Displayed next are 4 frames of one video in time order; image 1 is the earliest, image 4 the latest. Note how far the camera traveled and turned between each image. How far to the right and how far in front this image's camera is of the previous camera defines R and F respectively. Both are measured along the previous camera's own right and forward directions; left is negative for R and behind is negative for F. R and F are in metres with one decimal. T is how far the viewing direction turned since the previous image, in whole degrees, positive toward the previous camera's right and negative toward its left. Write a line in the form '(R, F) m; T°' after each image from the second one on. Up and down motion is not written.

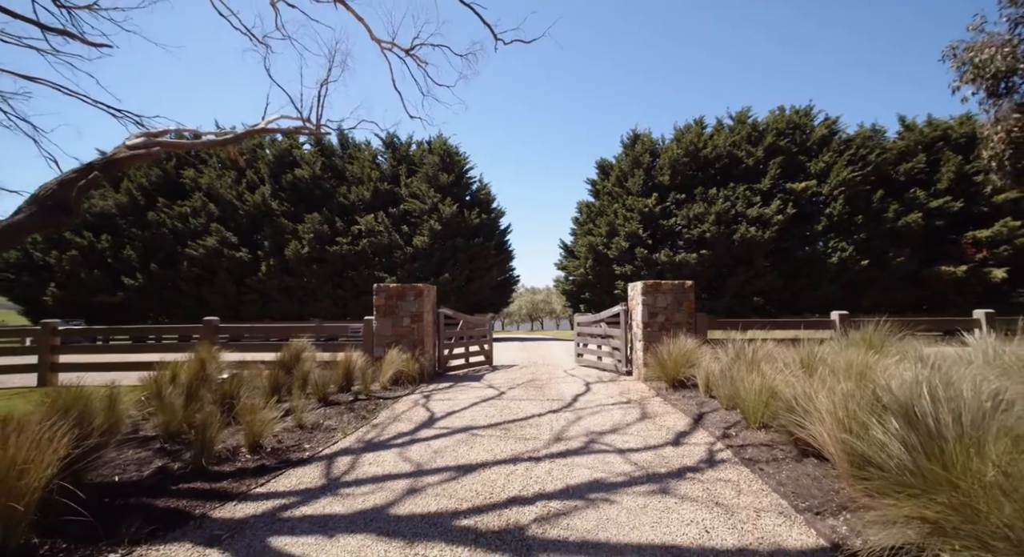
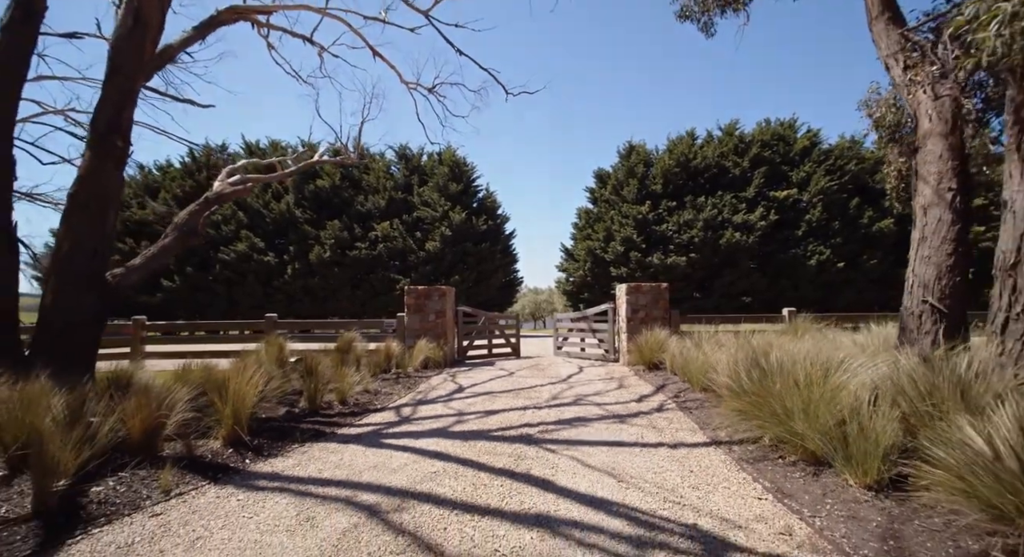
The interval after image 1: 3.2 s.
(-0.1, -2.0) m; 0°
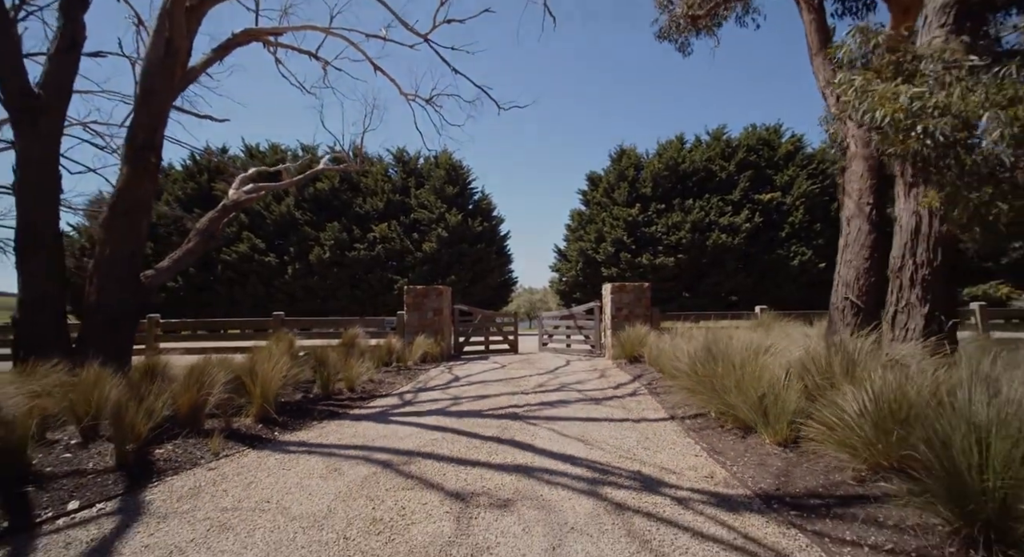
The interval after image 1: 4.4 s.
(+0.1, -0.8) m; 0°
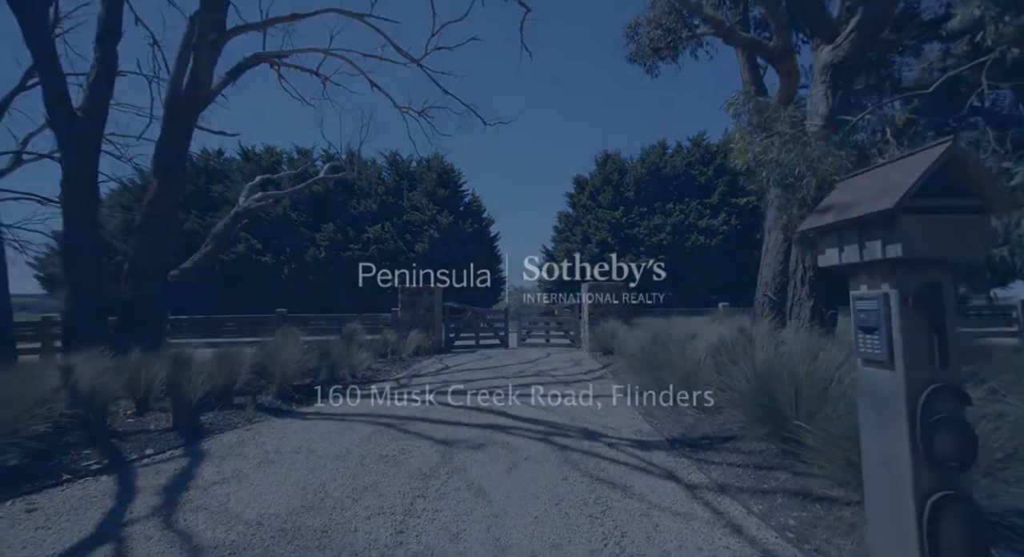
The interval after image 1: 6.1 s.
(+0.2, -1.1) m; +1°
